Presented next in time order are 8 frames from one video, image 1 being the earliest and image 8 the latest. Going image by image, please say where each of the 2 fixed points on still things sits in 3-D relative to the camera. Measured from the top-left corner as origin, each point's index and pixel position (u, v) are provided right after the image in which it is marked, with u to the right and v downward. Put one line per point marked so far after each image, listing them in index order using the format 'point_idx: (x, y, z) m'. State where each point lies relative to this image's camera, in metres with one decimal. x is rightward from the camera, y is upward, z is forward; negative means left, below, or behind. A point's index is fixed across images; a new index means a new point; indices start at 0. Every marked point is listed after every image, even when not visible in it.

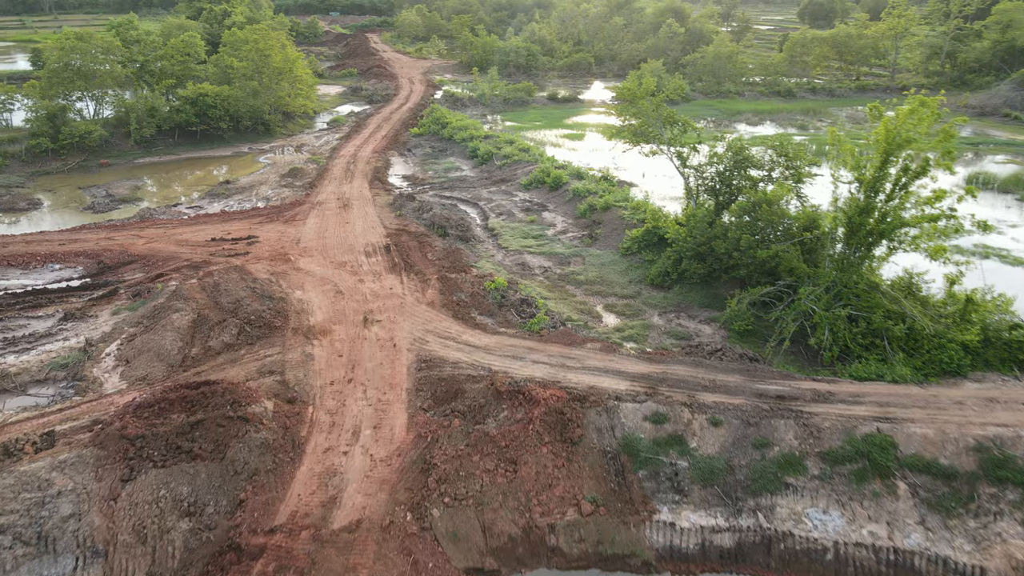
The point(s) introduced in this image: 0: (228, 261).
0: (-7.5, +0.7, +19.3) m
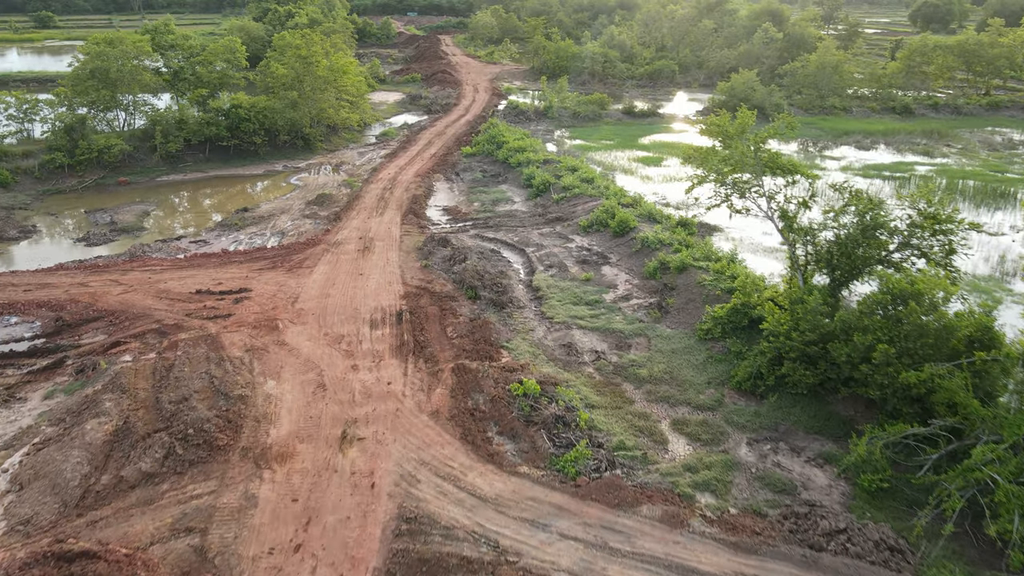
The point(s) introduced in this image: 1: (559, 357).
0: (-6.6, -0.8, +15.6) m
1: (+0.9, -1.4, +14.8) m
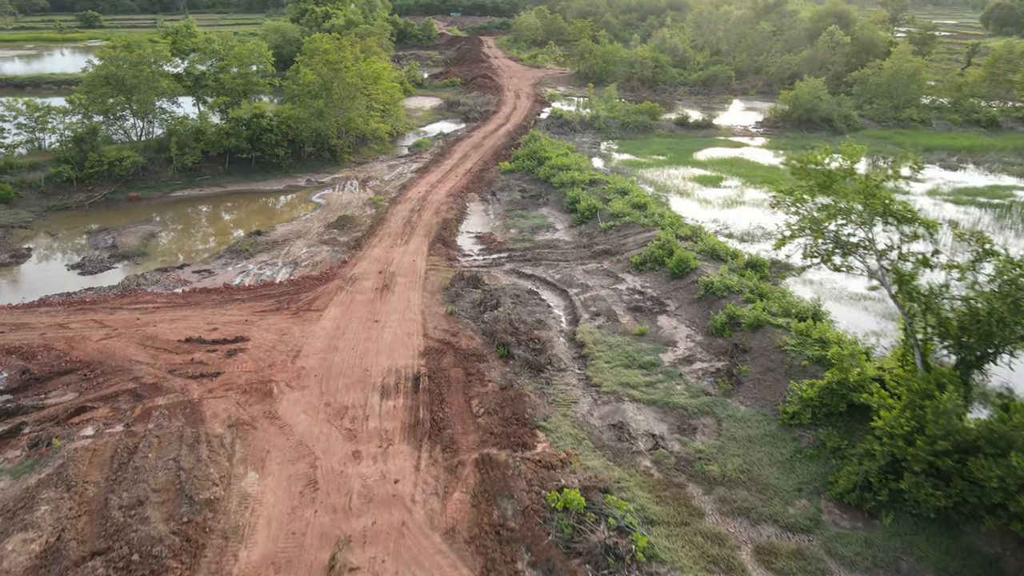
0: (-5.9, -1.8, +13.2) m
1: (+1.6, -2.5, +12.0) m
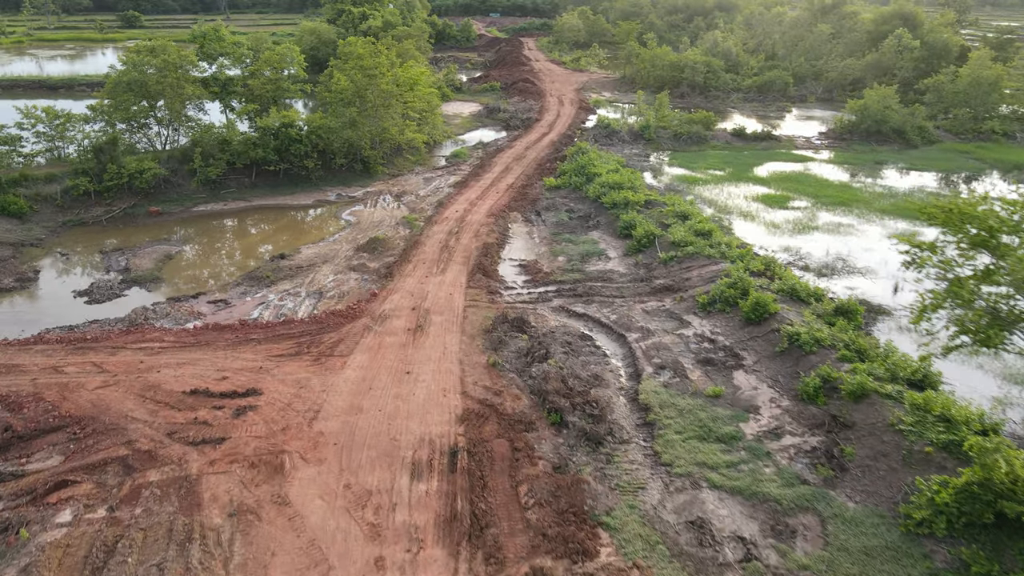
0: (-5.1, -2.6, +11.3) m
1: (+2.3, -3.5, +9.7) m
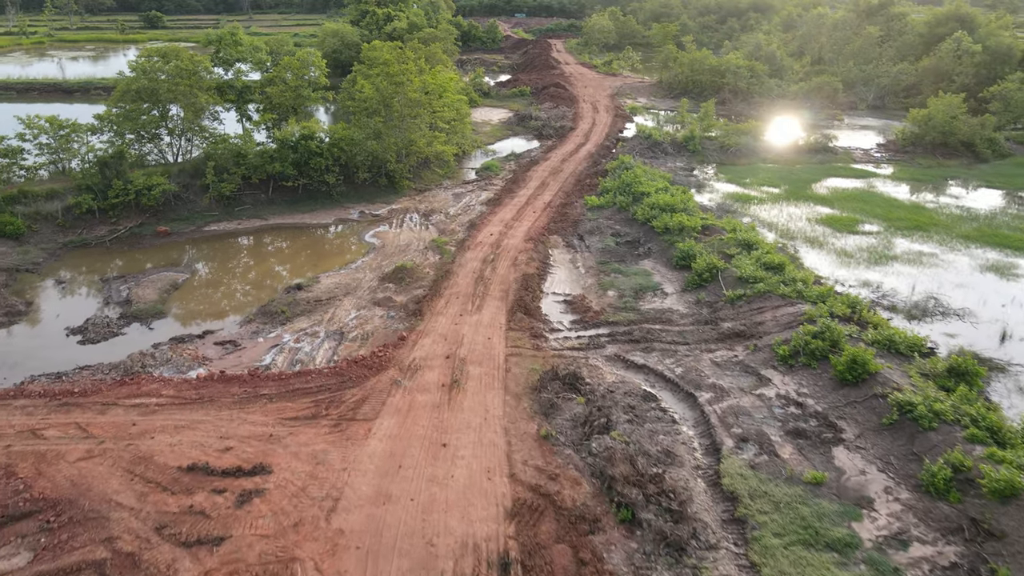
0: (-4.3, -3.5, +9.2) m
1: (+3.1, -4.4, +7.4) m
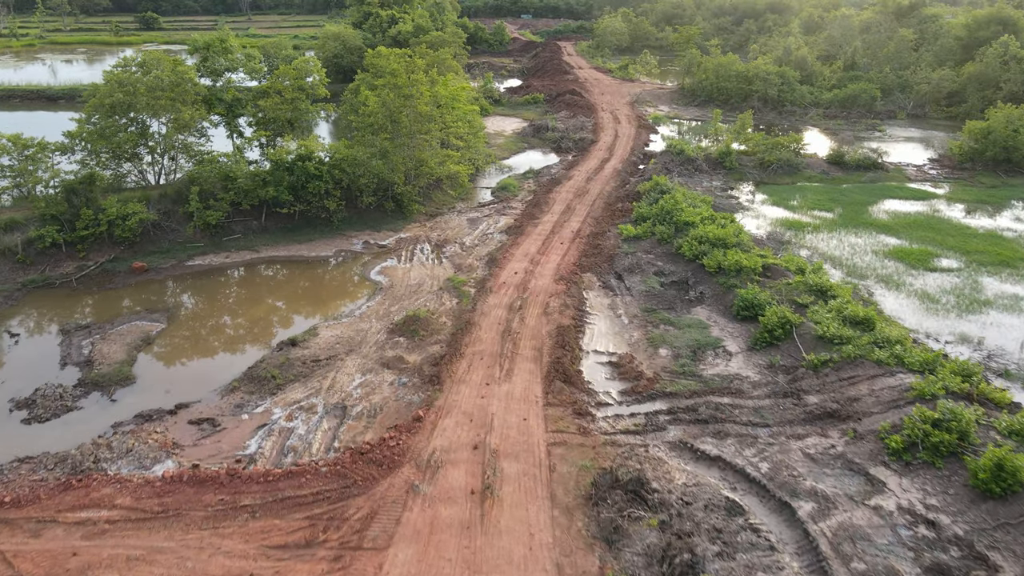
0: (-3.6, -4.7, +6.4) m
1: (+3.8, -5.6, +4.6) m
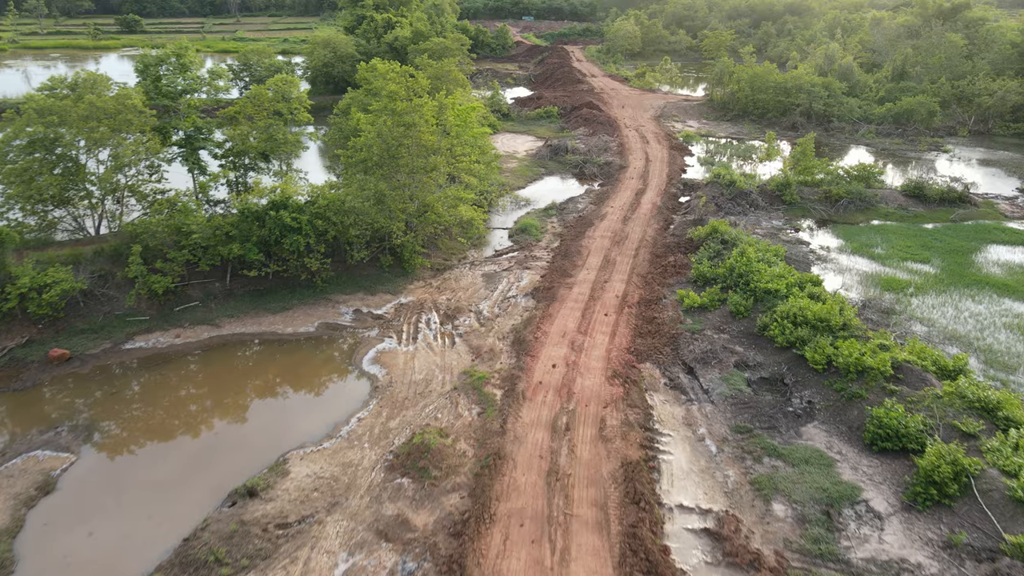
0: (-2.8, -6.5, +1.8) m
1: (+4.6, -7.5, +0.1) m
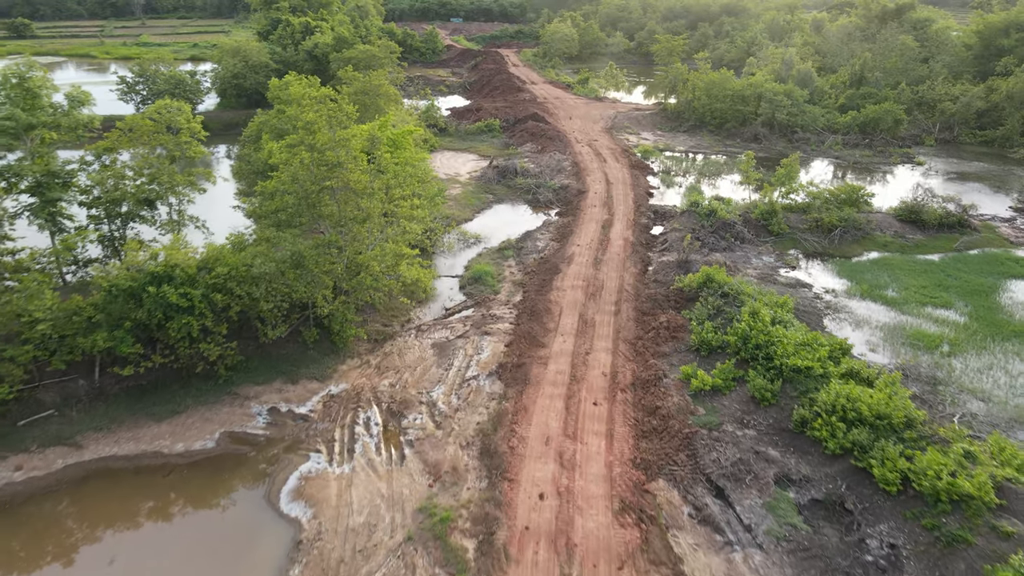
0: (-1.9, -8.2, -2.1) m
1: (+5.6, -8.8, -3.2) m
